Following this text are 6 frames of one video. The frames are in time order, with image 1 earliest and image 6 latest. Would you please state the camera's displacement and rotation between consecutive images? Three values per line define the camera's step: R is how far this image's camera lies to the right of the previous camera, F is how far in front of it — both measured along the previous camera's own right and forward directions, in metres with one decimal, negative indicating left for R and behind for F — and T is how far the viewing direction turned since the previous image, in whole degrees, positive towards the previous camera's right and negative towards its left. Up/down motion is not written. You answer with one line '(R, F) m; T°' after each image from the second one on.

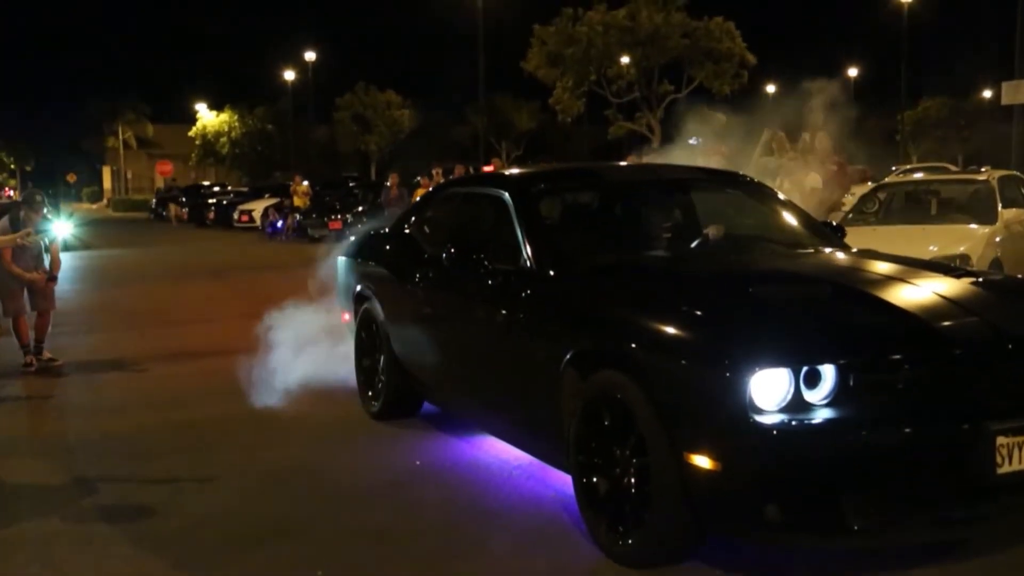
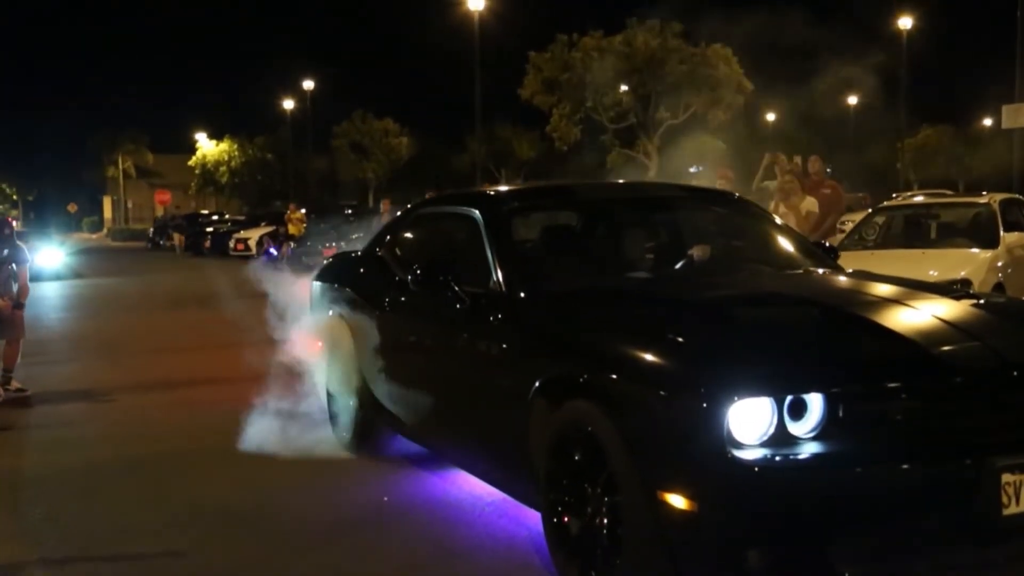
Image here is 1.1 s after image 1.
(+0.1, +0.3) m; 0°
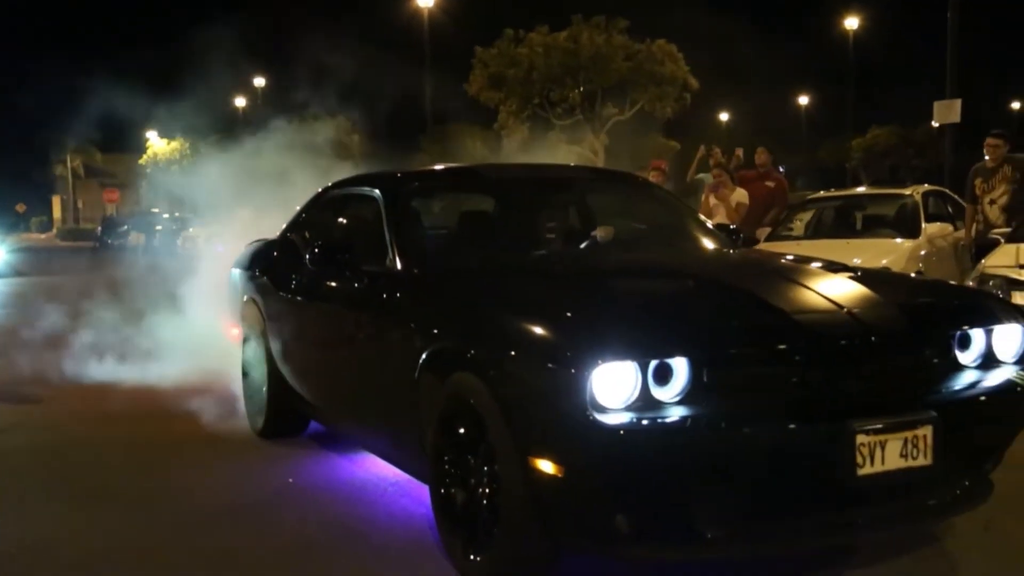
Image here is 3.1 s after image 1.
(+0.3, 0.0) m; +2°
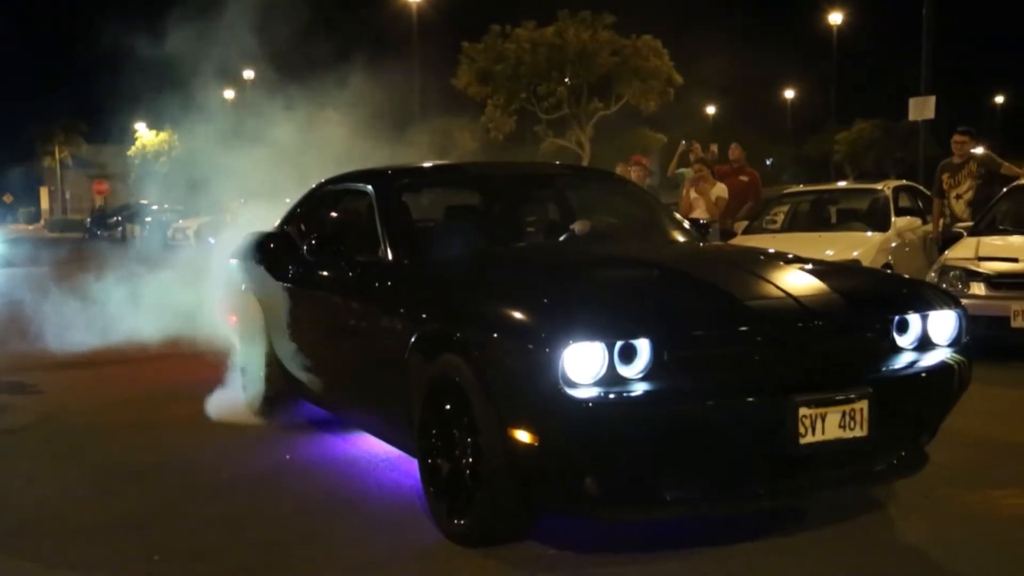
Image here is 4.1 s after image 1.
(0.0, -0.4) m; +1°
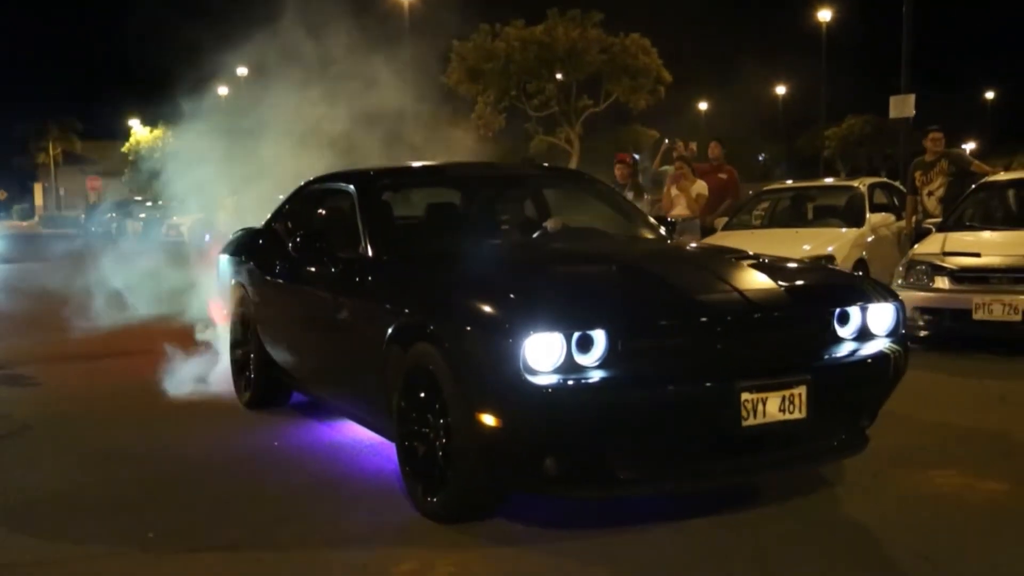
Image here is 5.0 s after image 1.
(+0.1, -0.3) m; 0°
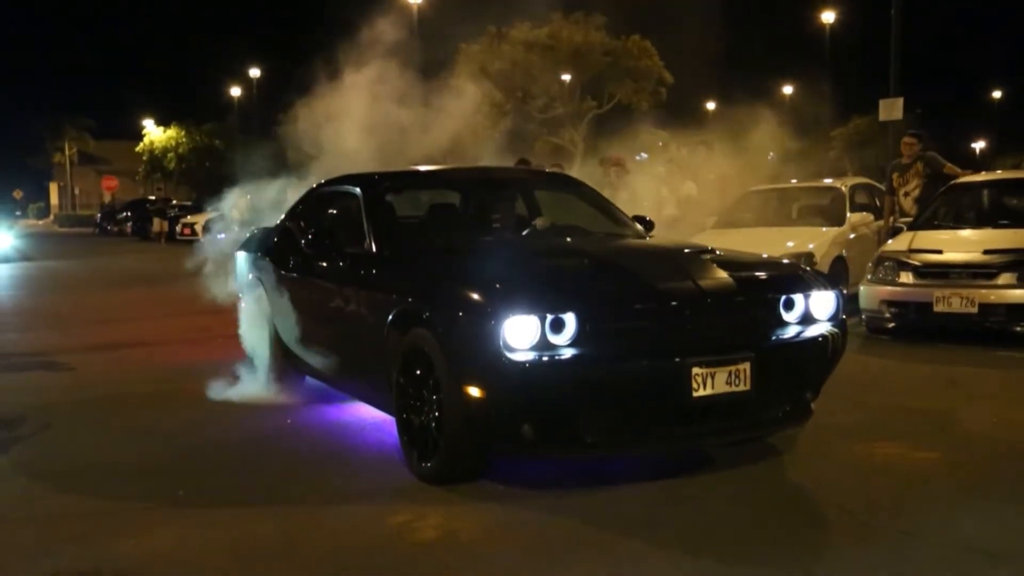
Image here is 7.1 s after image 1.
(+0.1, -0.6) m; -1°
